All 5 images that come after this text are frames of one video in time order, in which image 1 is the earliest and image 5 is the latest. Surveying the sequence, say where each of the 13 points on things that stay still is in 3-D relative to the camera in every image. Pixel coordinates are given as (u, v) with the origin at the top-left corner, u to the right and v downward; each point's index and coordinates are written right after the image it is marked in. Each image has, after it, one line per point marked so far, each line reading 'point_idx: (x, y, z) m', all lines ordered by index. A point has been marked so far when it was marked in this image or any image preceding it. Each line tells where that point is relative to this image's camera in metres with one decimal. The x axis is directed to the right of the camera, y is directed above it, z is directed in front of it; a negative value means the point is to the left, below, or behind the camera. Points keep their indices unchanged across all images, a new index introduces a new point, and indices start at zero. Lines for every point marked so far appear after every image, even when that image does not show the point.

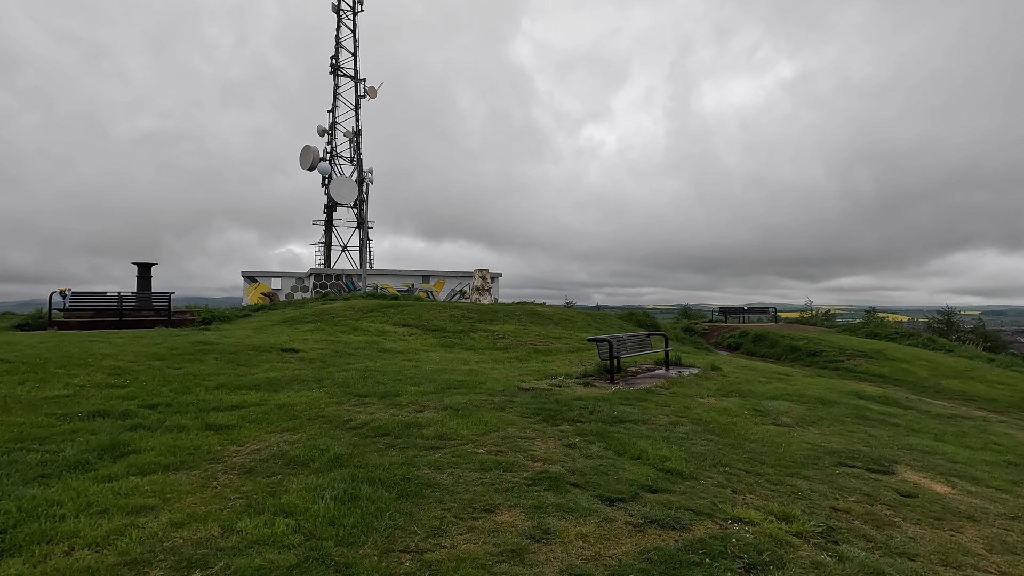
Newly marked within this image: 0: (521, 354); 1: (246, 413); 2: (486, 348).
0: (+0.2, -1.6, +13.1) m
1: (-3.0, -1.4, +6.0) m
2: (-0.7, -1.5, +13.5) m
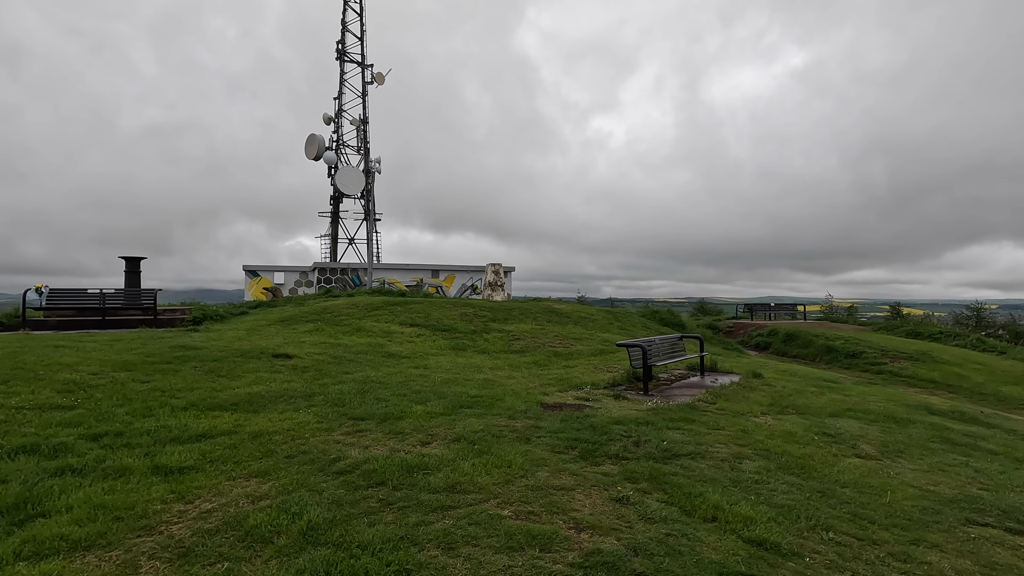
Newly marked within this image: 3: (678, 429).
0: (+0.6, -1.6, +11.9) m
1: (-2.7, -1.4, +4.9) m
2: (-0.3, -1.5, +12.3) m
3: (+2.0, -1.7, +6.4) m
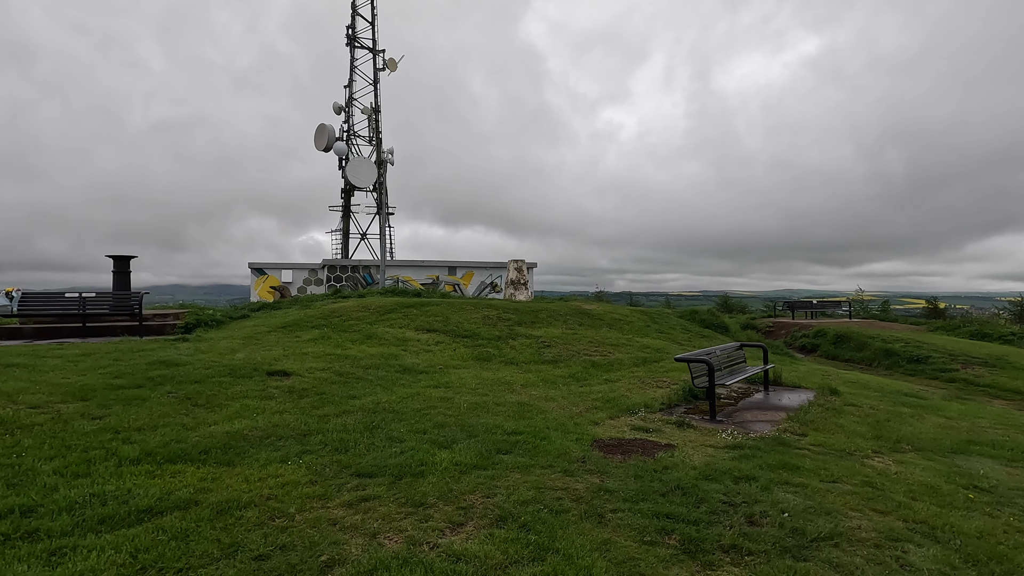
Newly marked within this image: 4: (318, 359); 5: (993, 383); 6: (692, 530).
0: (+1.2, -1.6, +10.3) m
1: (-2.3, -1.6, +3.4) m
2: (+0.4, -1.5, +10.8) m
3: (+2.5, -1.8, +4.8) m
4: (-3.4, -1.2, +9.2) m
5: (+12.1, -2.4, +13.4) m
6: (+1.2, -1.7, +3.7) m
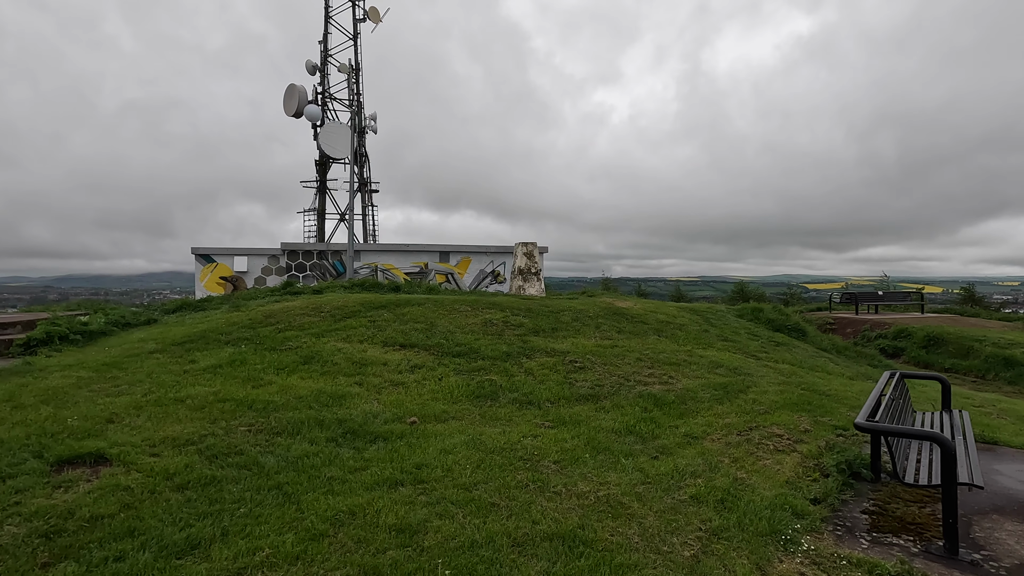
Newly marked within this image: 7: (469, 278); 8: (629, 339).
0: (+1.5, -1.6, +6.4) m
1: (-2.0, -1.7, -0.6) m
2: (+0.6, -1.4, +6.8) m
3: (+2.7, -1.9, +0.9) m
4: (-3.1, -1.2, +5.3) m
5: (+12.3, -2.2, +9.5) m
6: (+1.5, -1.8, -0.3) m
7: (-1.5, +0.3, +18.2) m
8: (+2.2, -0.9, +9.9) m
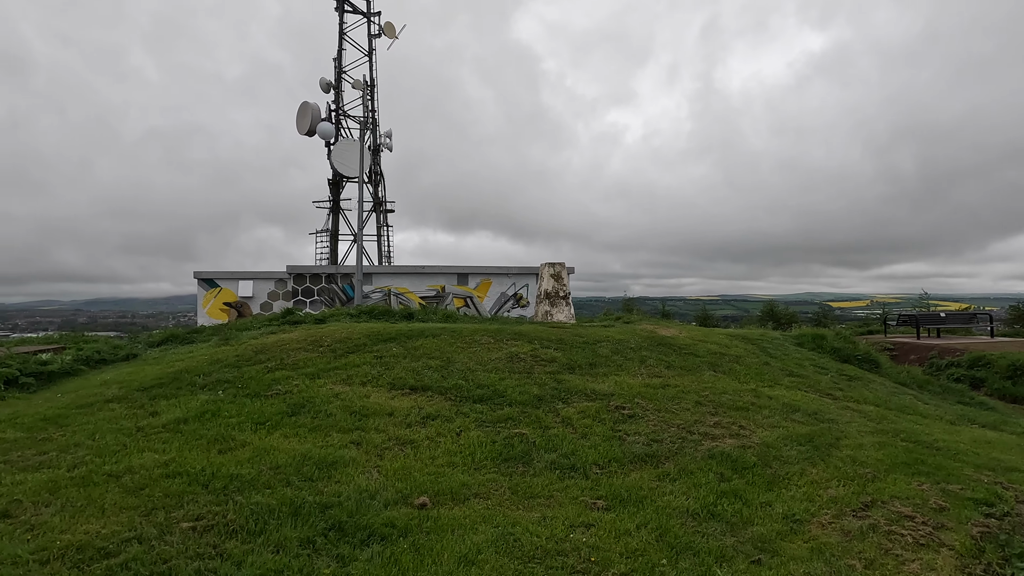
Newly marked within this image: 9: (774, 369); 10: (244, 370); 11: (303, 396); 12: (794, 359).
0: (+1.8, -1.9, +4.8) m
1: (-1.9, -1.8, -2.0) m
2: (+1.0, -1.8, +5.3) m
3: (+2.9, -2.0, -0.7) m
4: (-2.8, -1.5, +3.9) m
5: (+12.8, -2.6, +7.6) m
6: (+1.6, -1.8, -1.8) m
7: (-0.7, -0.4, +16.8) m
8: (+2.6, -1.4, +8.3) m
9: (+4.6, -1.4, +9.4) m
10: (-3.6, -1.1, +7.2) m
11: (-2.5, -1.3, +6.3) m
12: (+5.5, -1.3, +10.4) m
